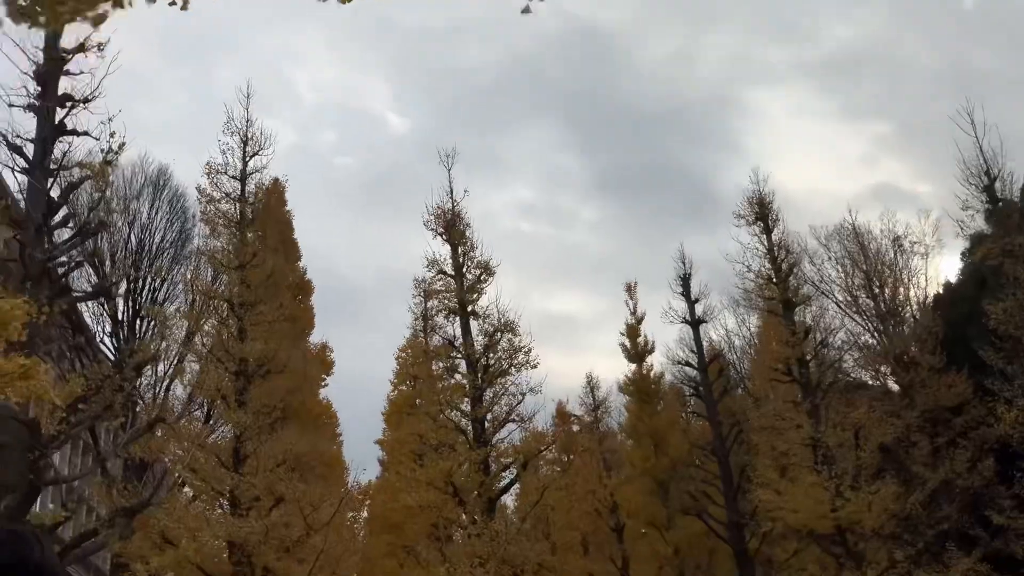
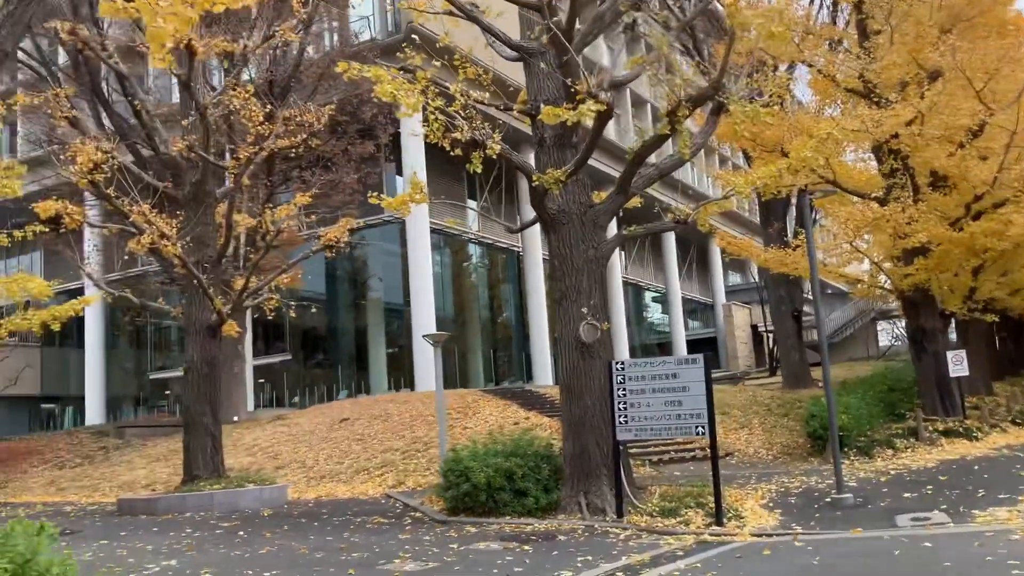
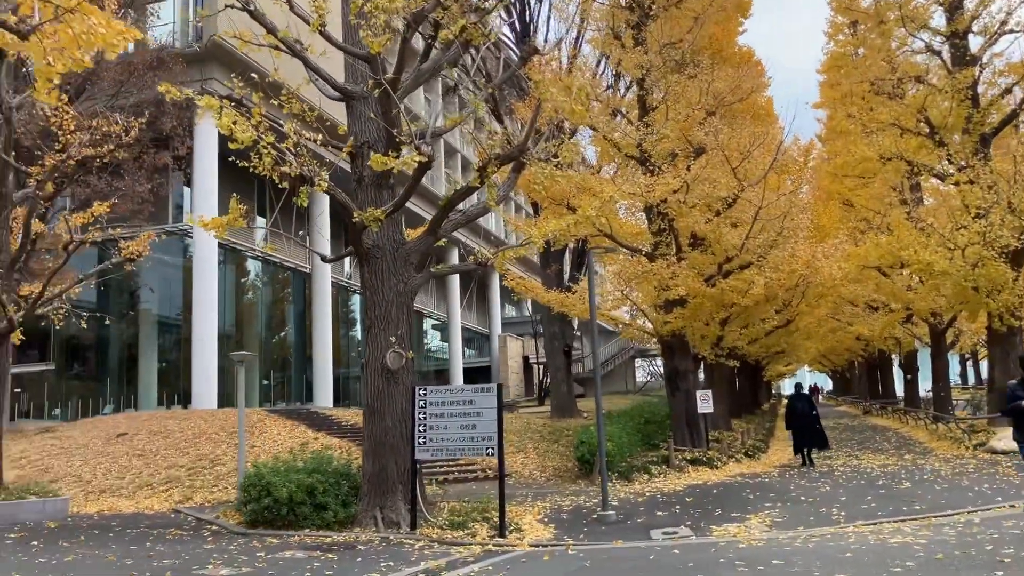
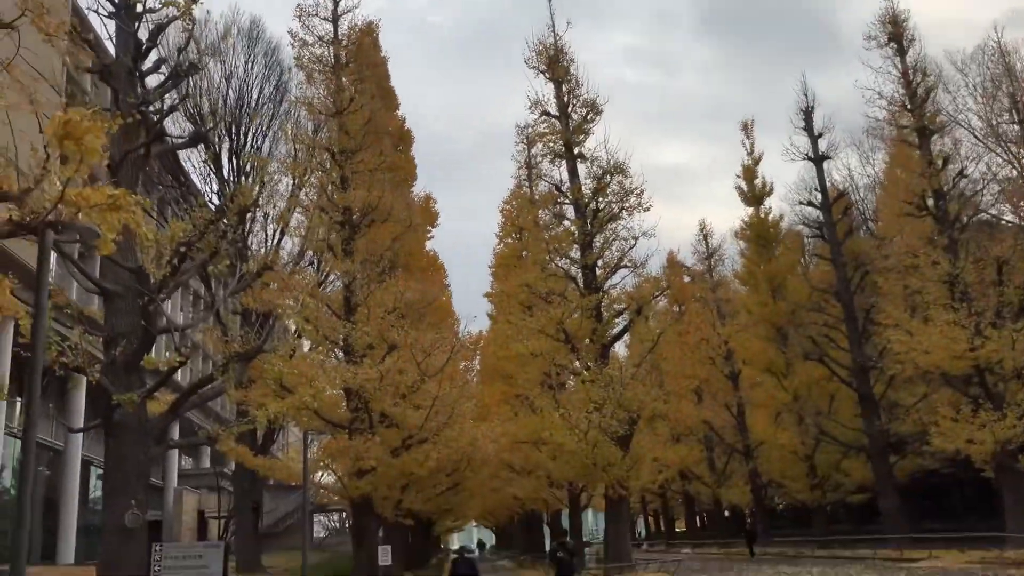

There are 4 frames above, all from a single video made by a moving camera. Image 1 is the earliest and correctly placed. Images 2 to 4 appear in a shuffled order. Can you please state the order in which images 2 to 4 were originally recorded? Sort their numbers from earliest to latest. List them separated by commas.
4, 3, 2
